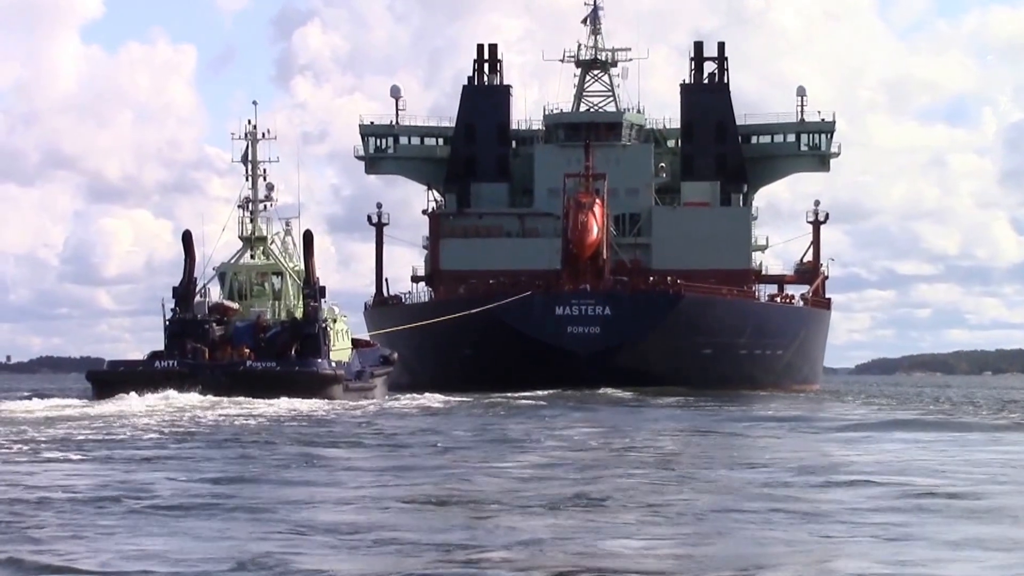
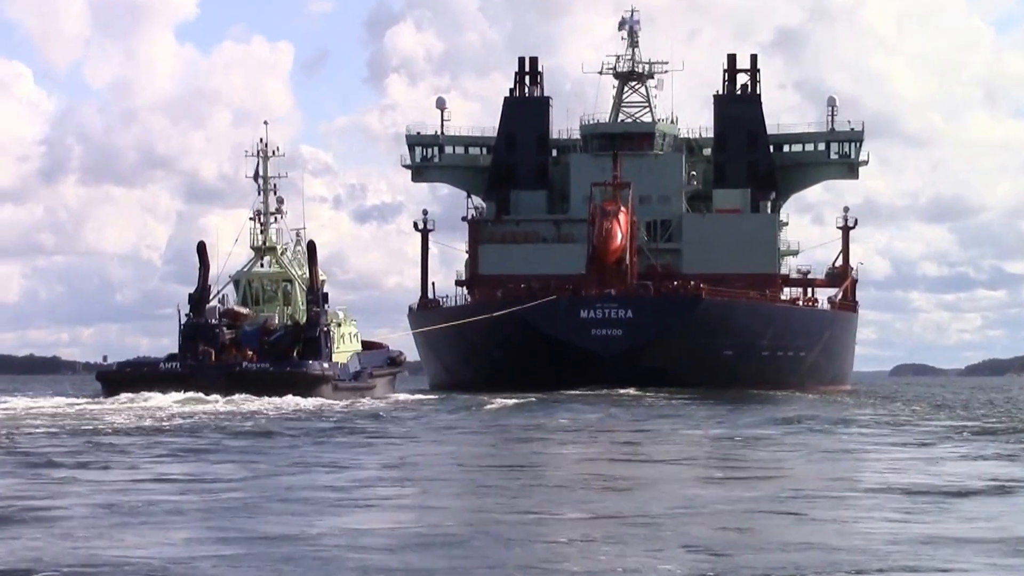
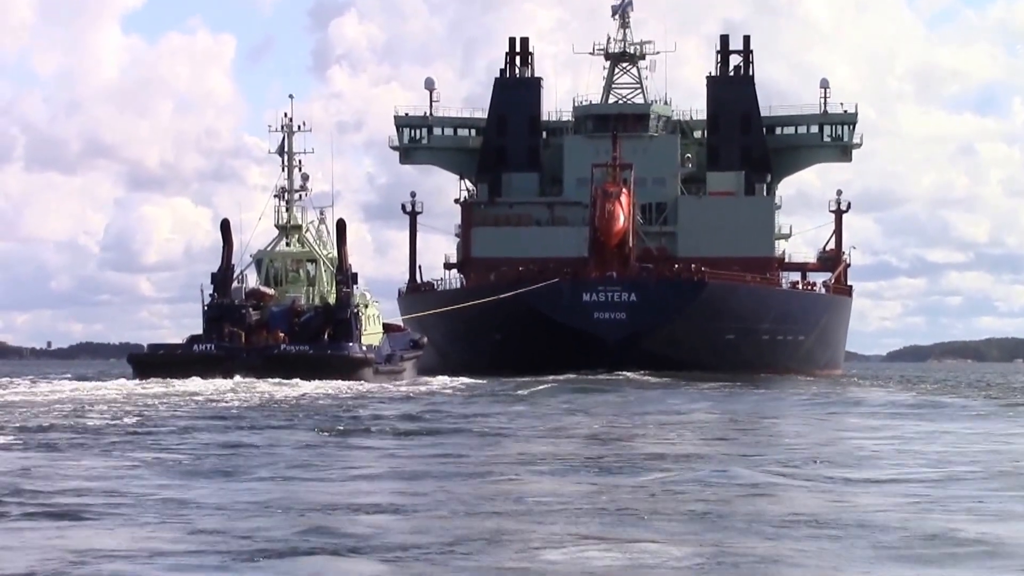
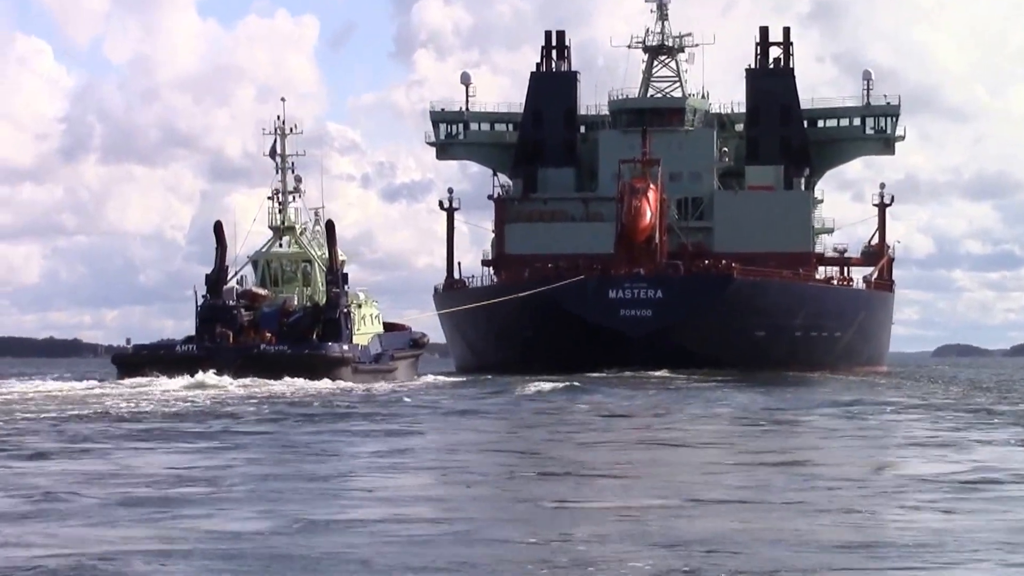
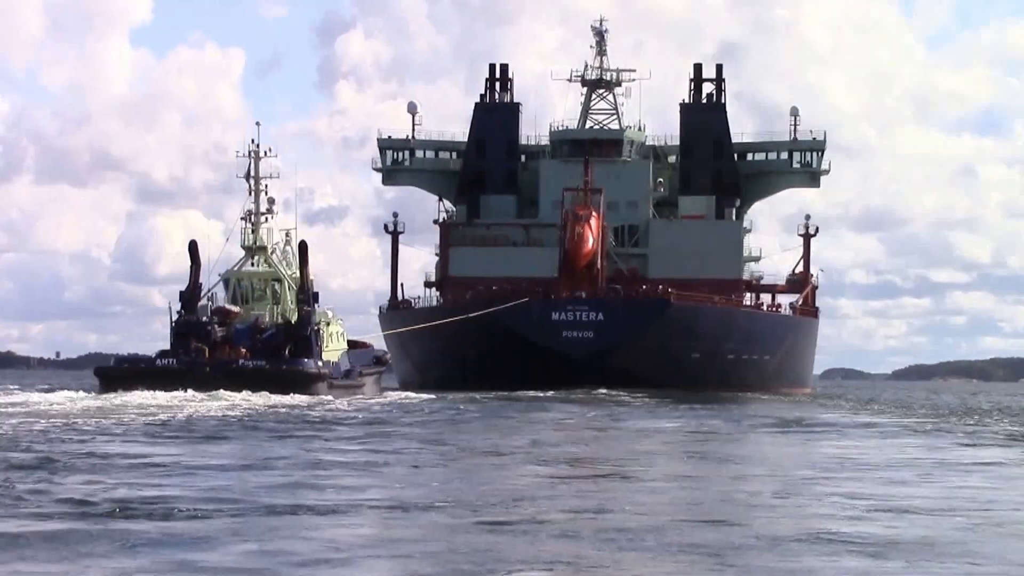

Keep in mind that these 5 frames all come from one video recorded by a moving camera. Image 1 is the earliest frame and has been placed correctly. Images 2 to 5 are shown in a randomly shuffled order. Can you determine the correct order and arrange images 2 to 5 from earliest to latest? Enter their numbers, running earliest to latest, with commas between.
3, 5, 2, 4
